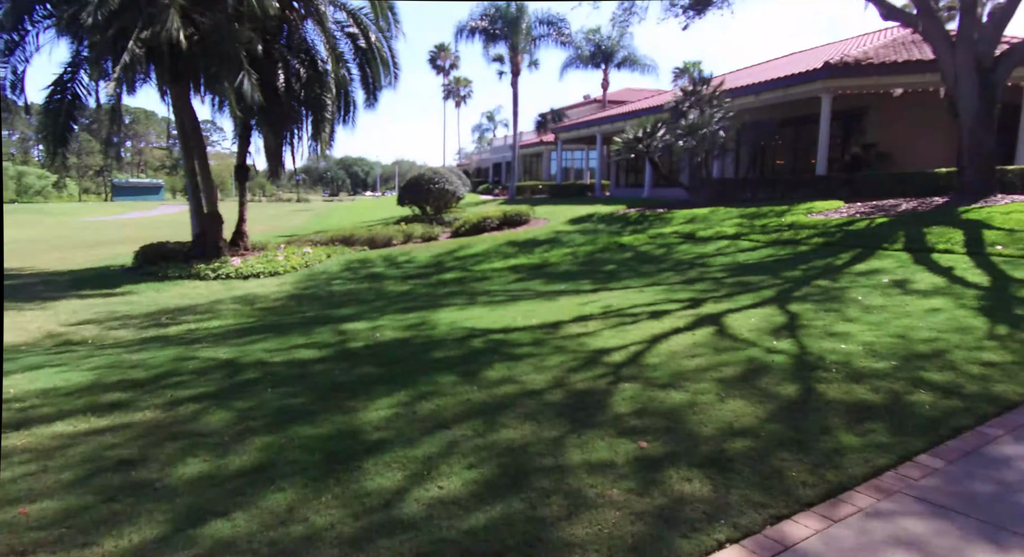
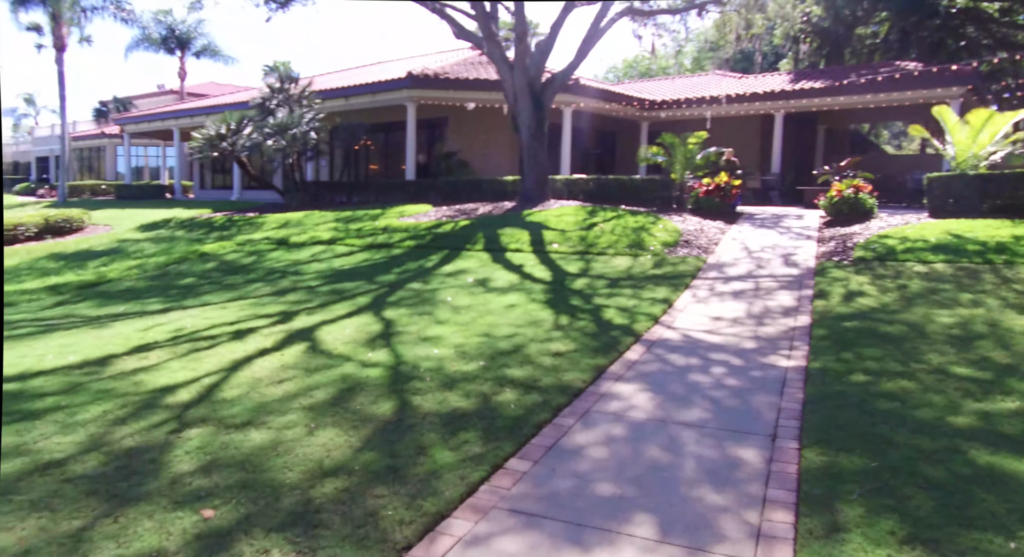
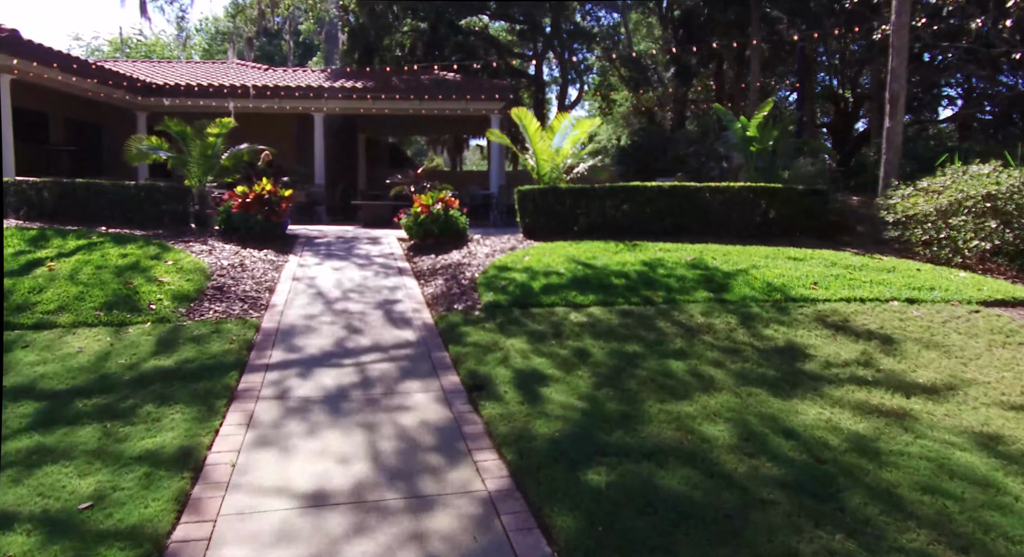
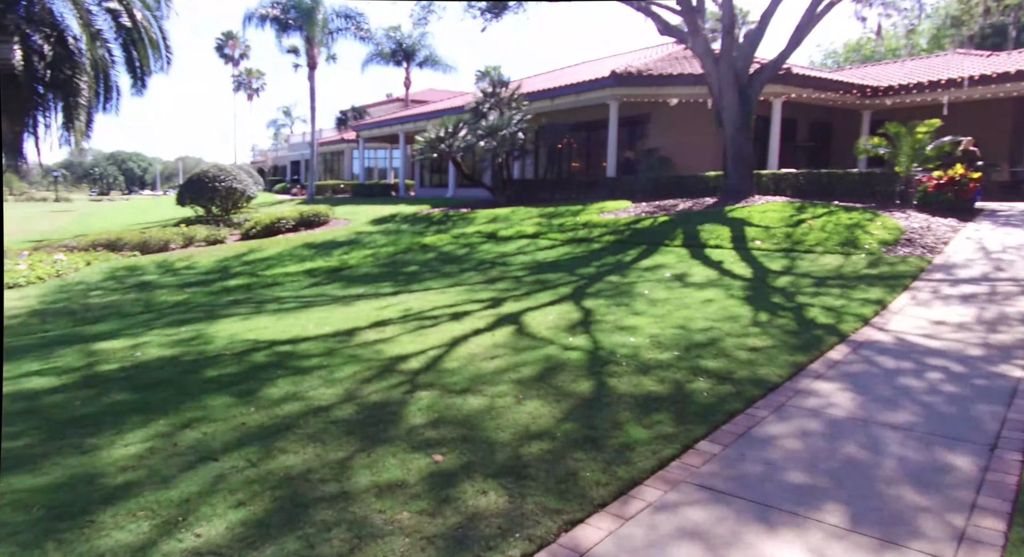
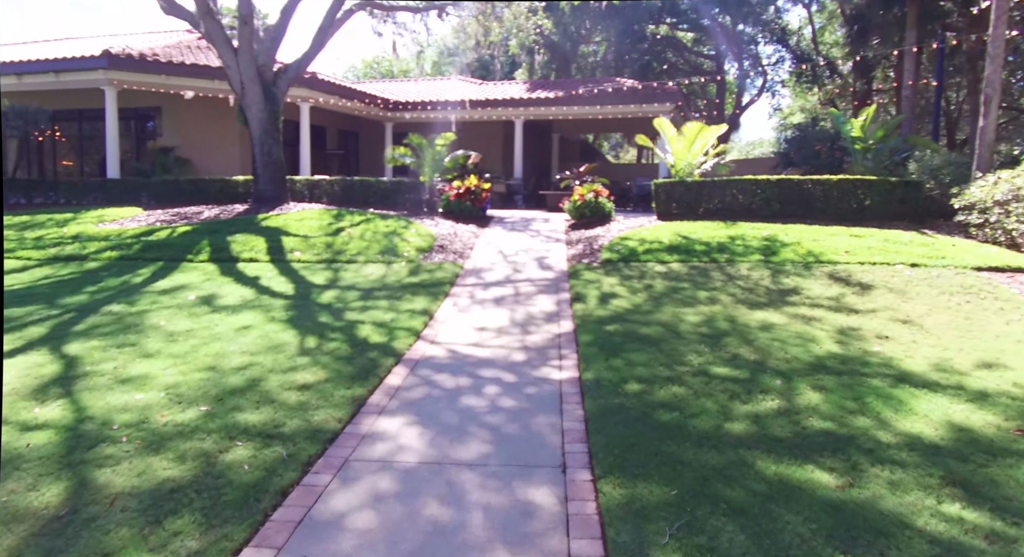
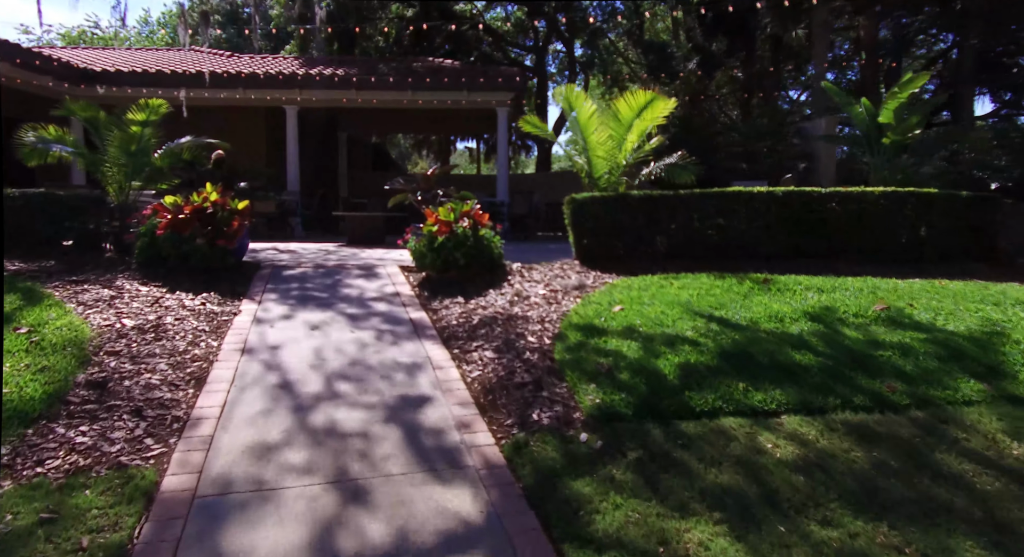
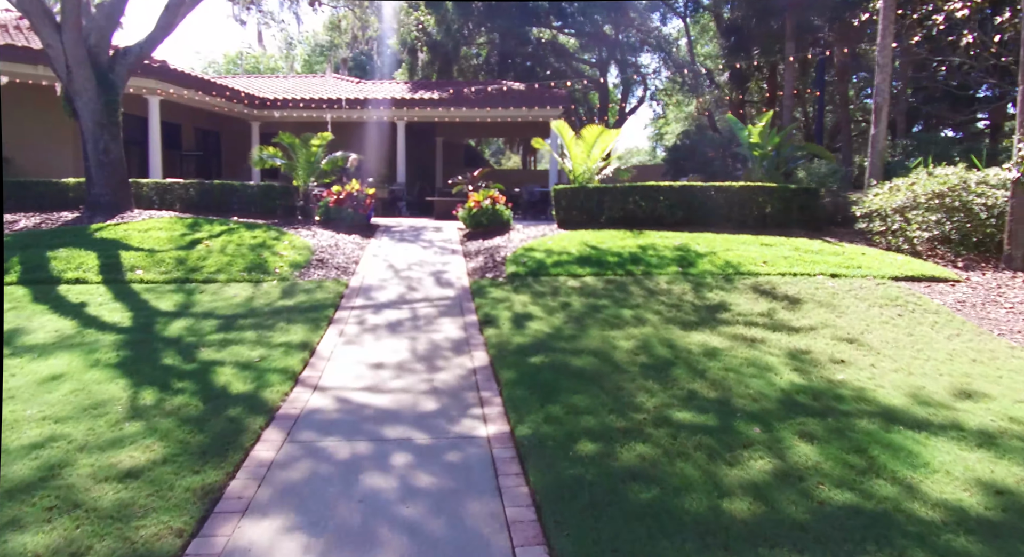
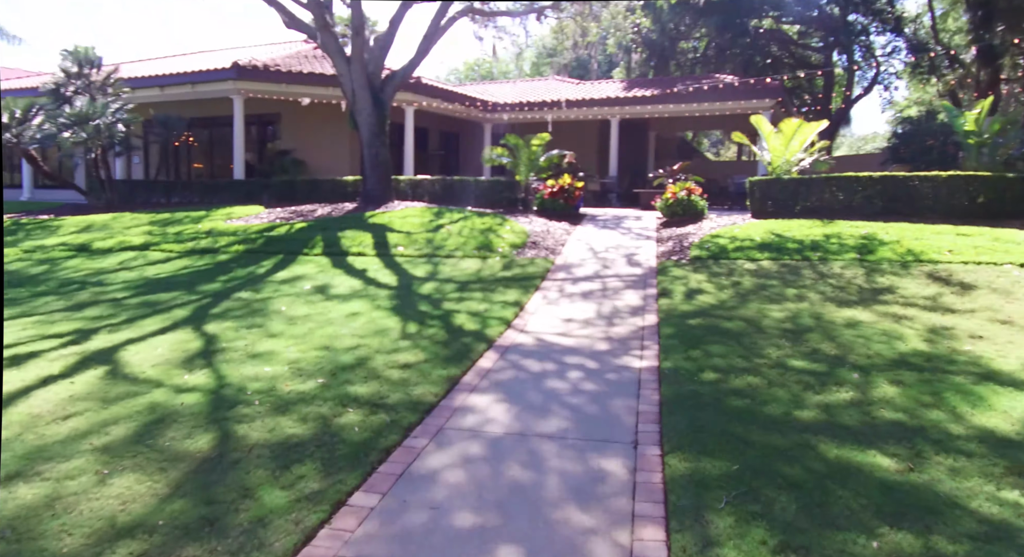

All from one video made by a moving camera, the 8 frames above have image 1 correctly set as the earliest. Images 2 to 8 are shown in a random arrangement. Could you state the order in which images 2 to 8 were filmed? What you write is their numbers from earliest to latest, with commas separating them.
4, 2, 8, 5, 7, 3, 6
